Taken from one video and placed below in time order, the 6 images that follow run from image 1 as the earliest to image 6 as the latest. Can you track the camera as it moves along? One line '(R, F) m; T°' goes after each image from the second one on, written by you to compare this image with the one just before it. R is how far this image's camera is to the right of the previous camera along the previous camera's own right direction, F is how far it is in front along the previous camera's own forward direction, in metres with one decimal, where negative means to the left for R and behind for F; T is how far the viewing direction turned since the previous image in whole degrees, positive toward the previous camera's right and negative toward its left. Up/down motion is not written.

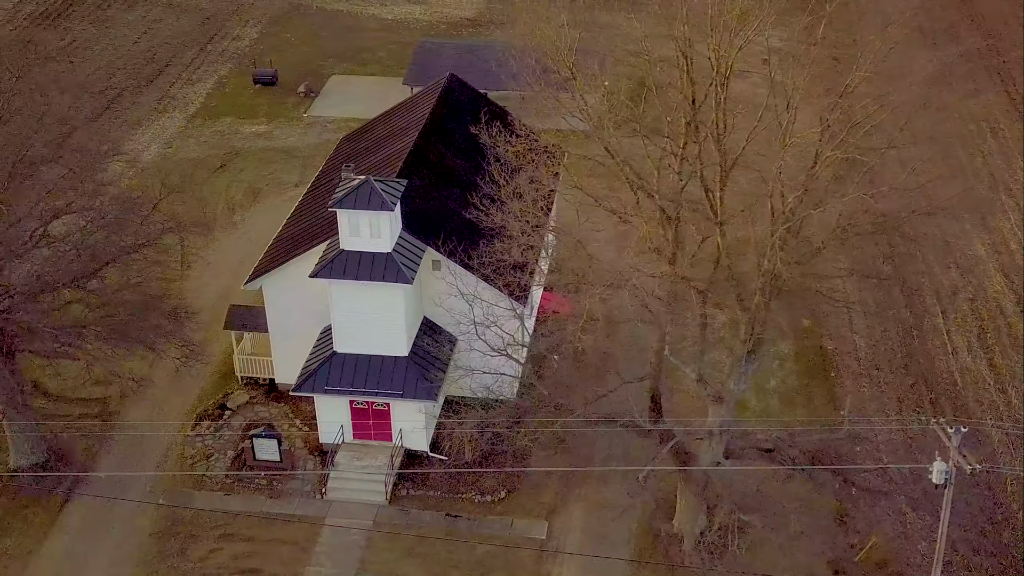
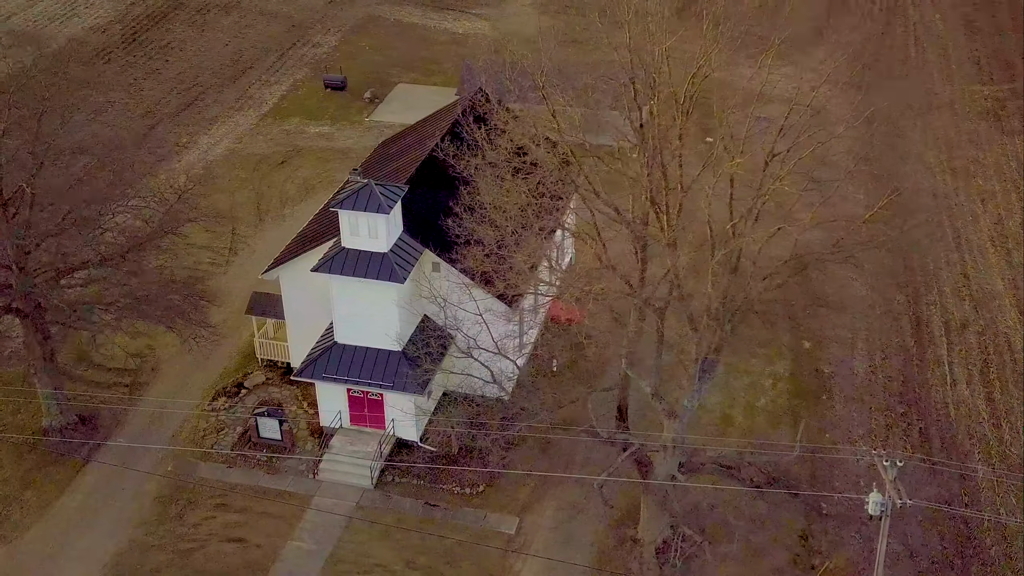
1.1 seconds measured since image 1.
(+2.9, -0.2) m; -6°
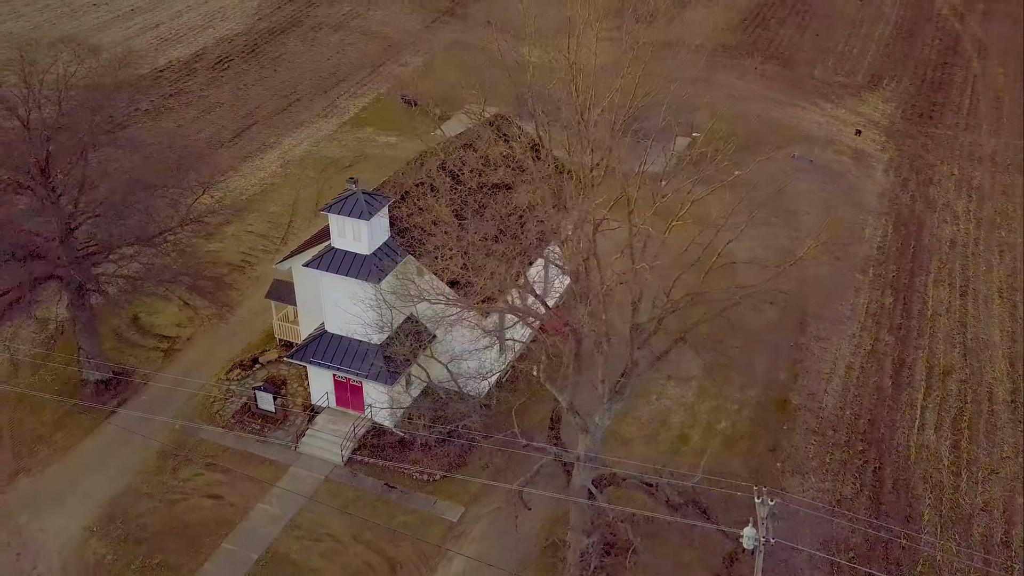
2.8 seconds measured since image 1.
(+4.2, -0.4) m; -7°
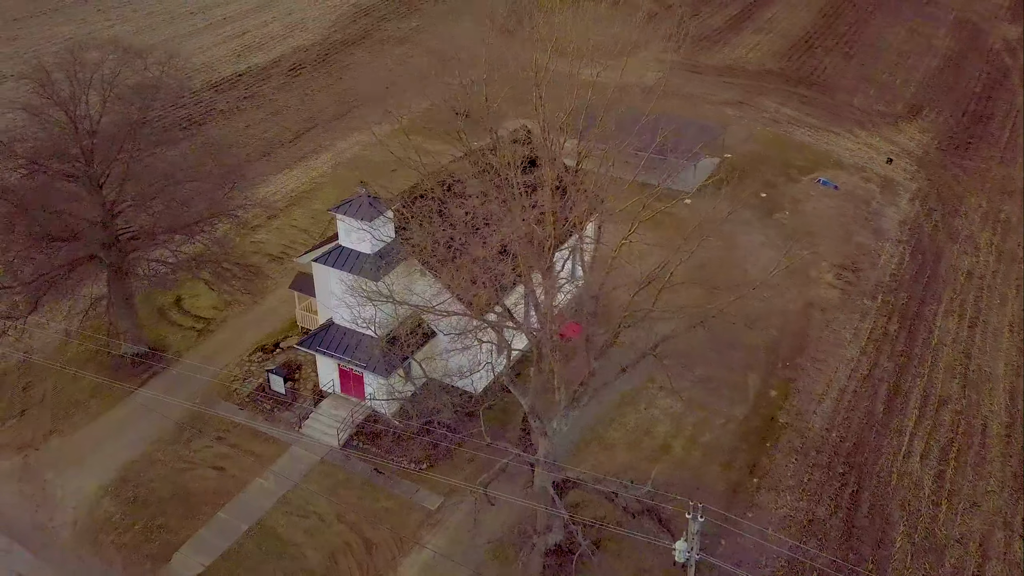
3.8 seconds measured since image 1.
(+2.3, -0.4) m; -5°
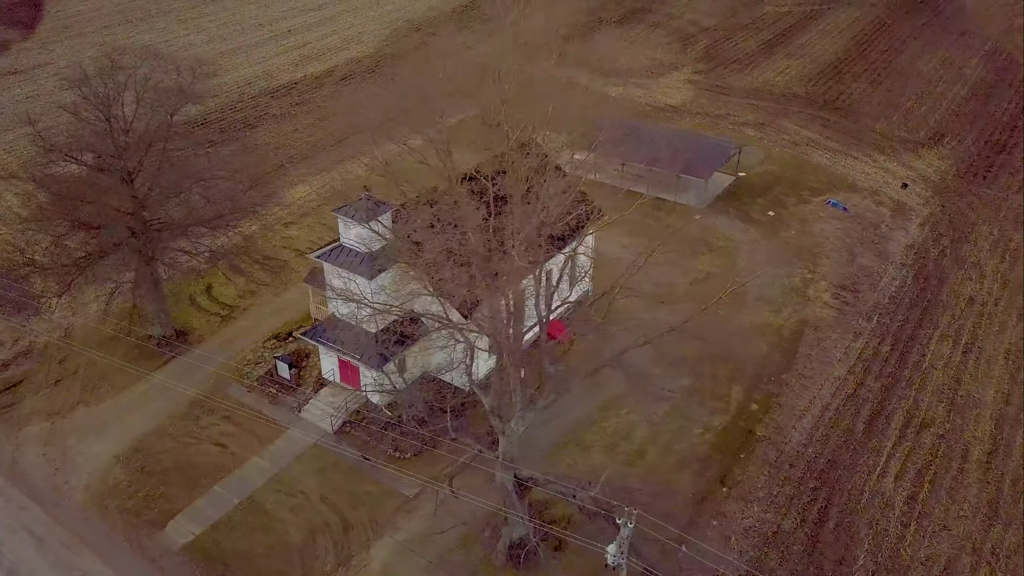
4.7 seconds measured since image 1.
(+1.9, -0.5) m; -3°
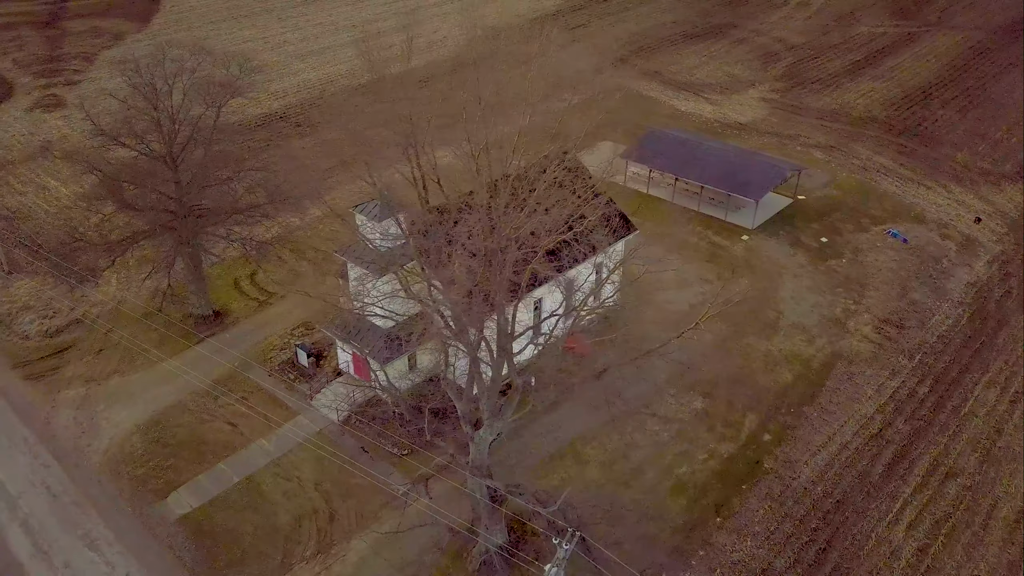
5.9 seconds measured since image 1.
(+2.7, +1.0) m; -7°
